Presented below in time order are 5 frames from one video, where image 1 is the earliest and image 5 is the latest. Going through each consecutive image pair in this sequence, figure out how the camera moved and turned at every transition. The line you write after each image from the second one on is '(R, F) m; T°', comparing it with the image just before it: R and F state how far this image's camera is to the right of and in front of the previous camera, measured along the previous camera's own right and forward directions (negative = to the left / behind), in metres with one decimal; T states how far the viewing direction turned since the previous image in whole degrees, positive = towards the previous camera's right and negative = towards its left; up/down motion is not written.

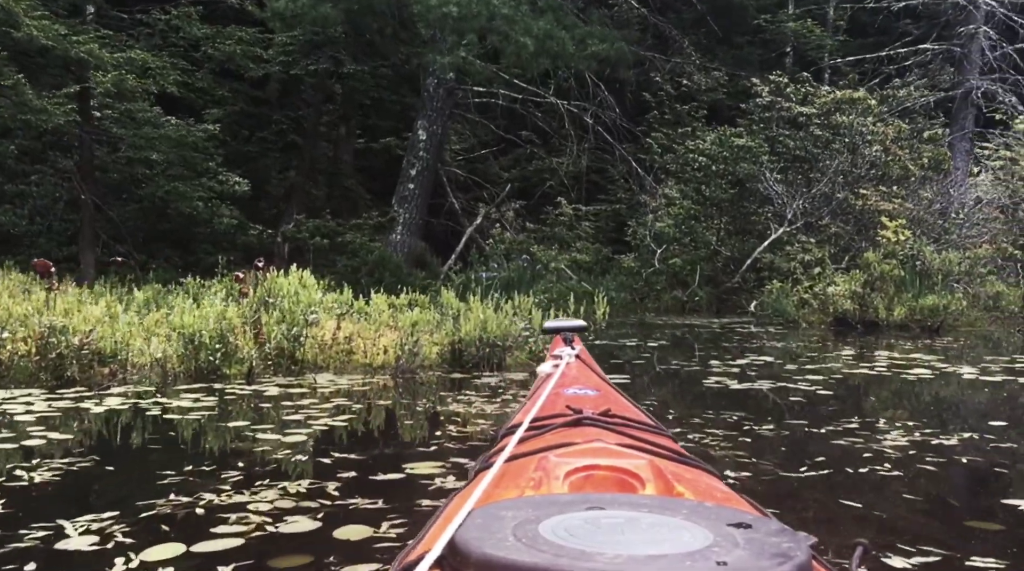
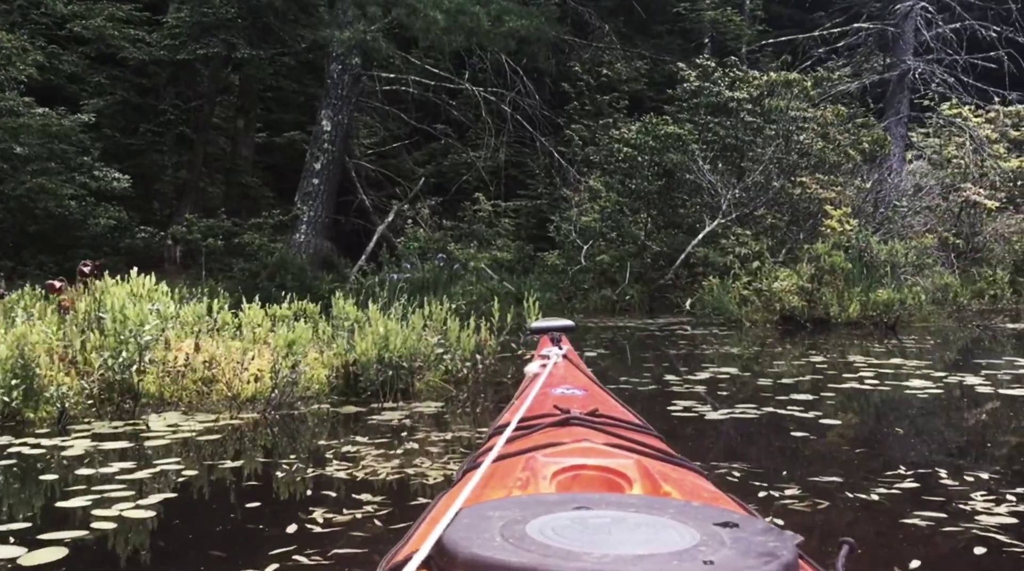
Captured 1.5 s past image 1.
(0.0, +1.0) m; +4°
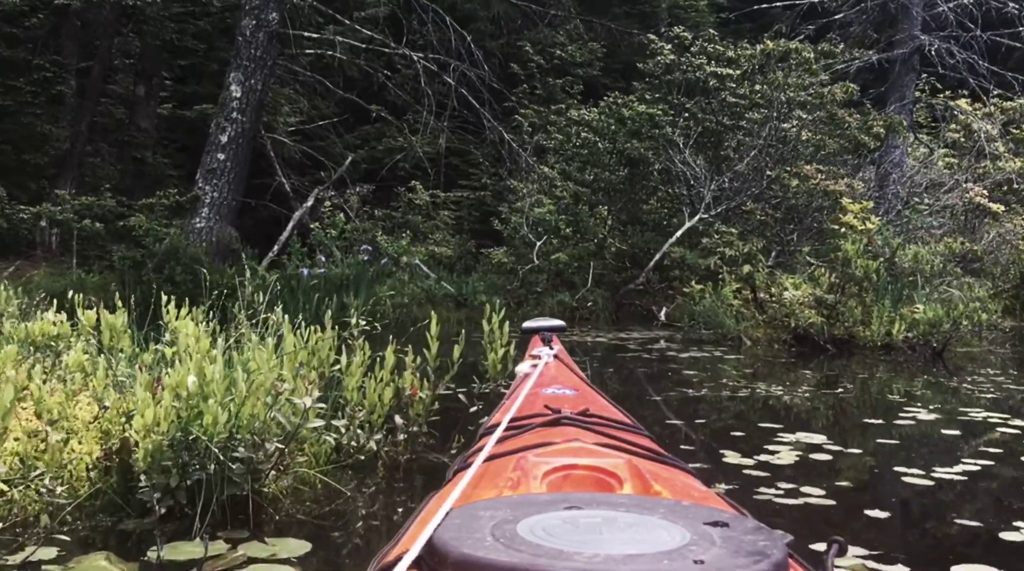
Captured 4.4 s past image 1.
(0.0, +1.8) m; +3°
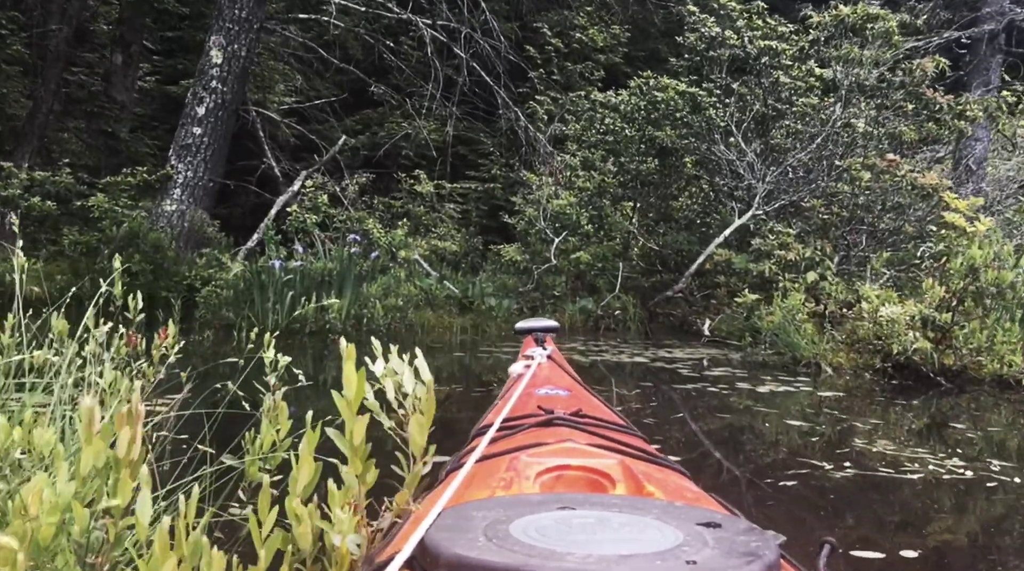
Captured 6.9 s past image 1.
(-0.1, +1.4) m; 0°
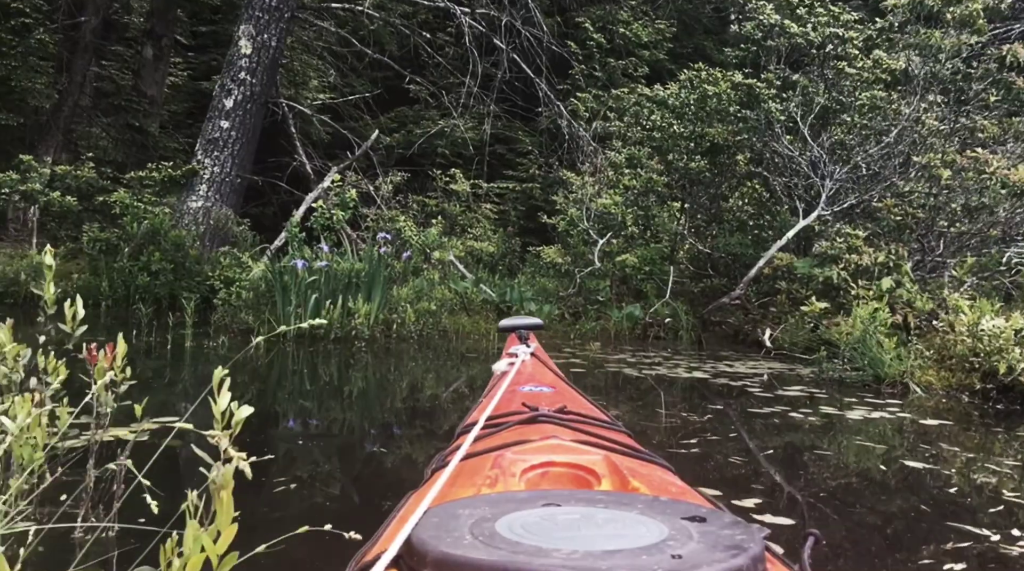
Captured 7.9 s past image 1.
(-0.1, +0.5) m; -2°
